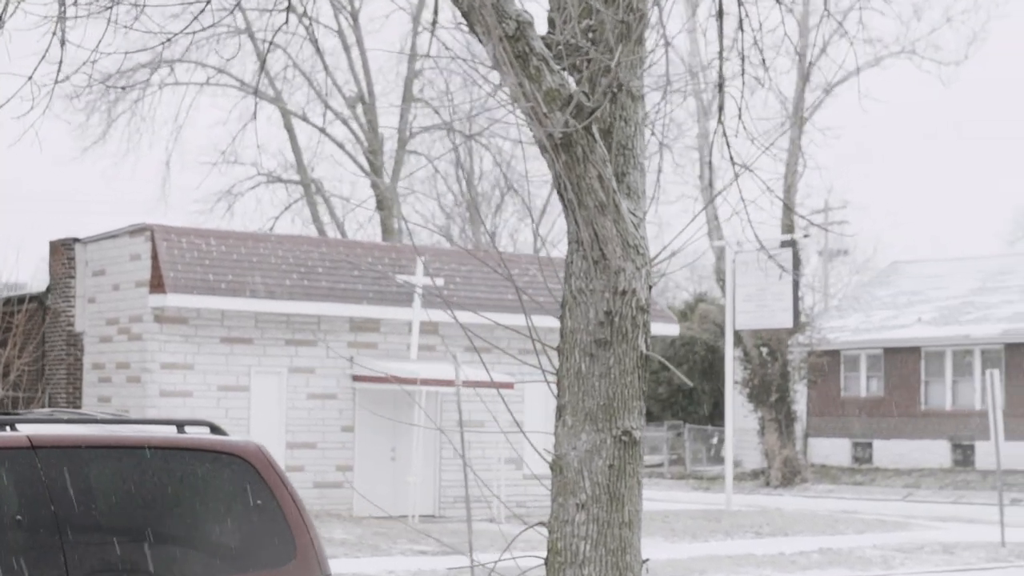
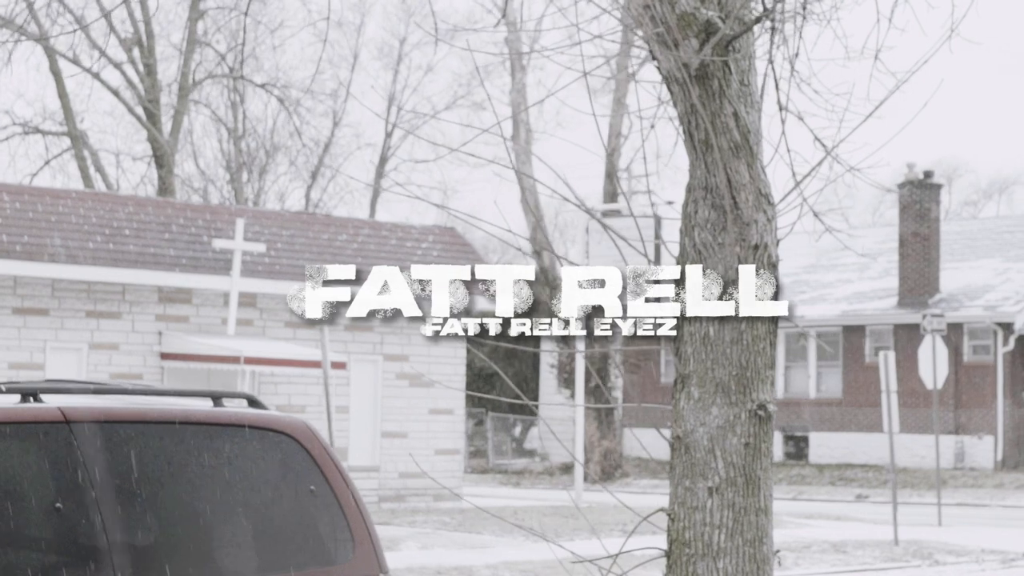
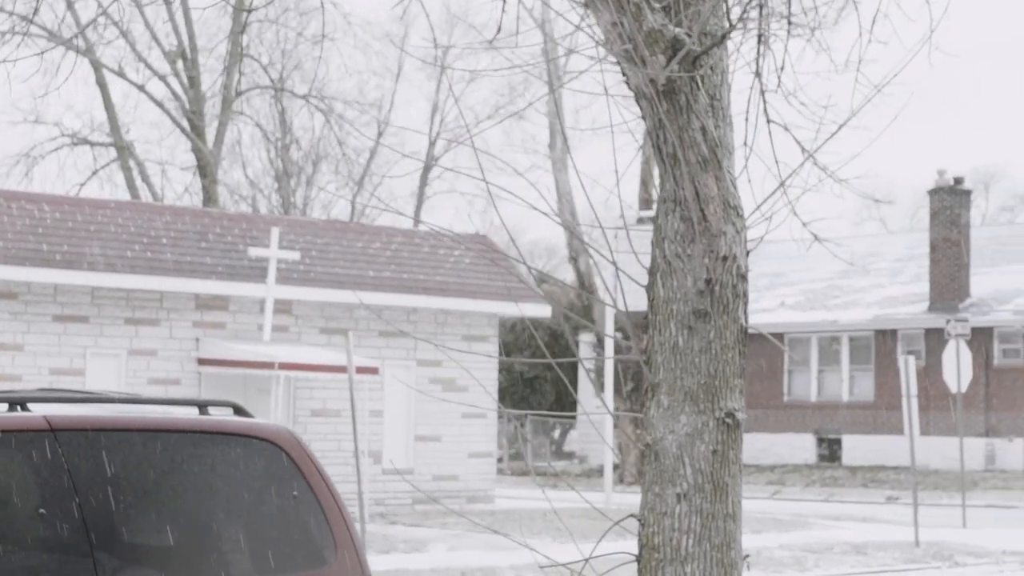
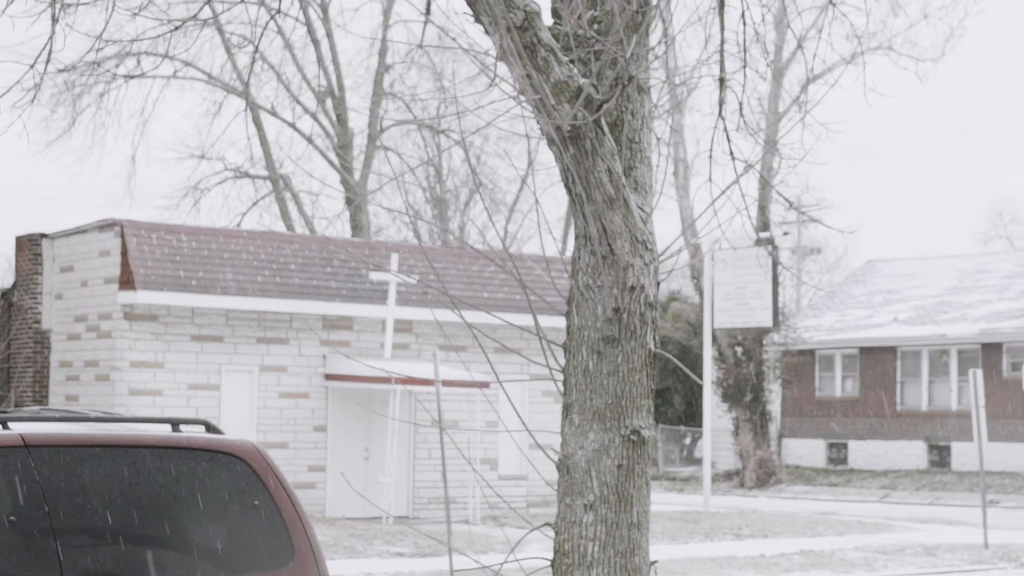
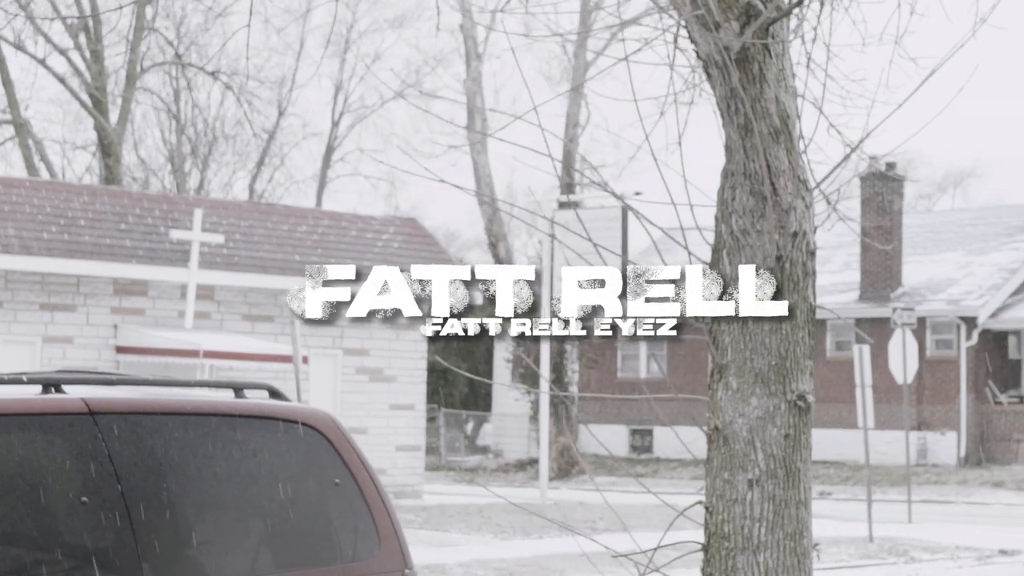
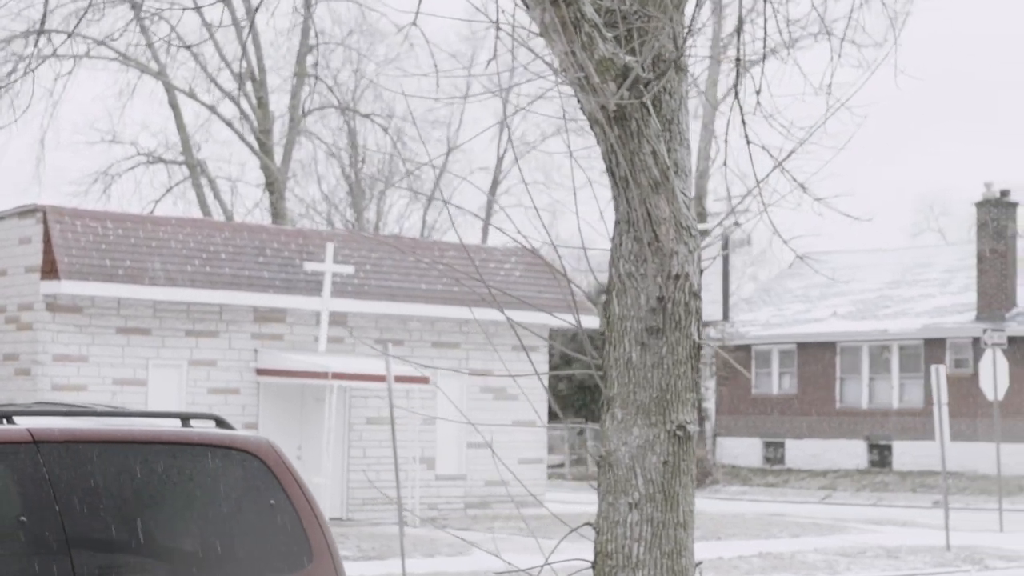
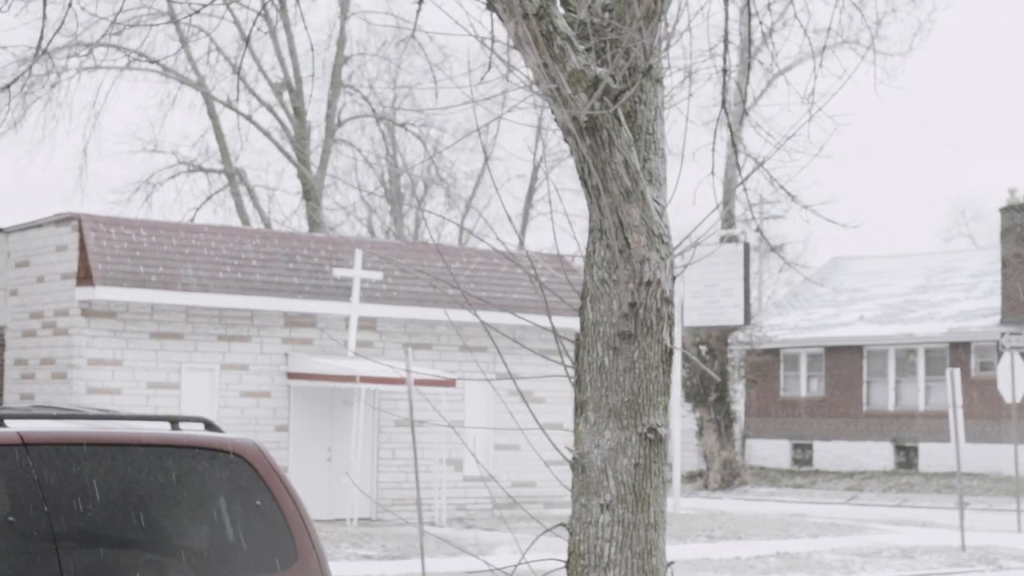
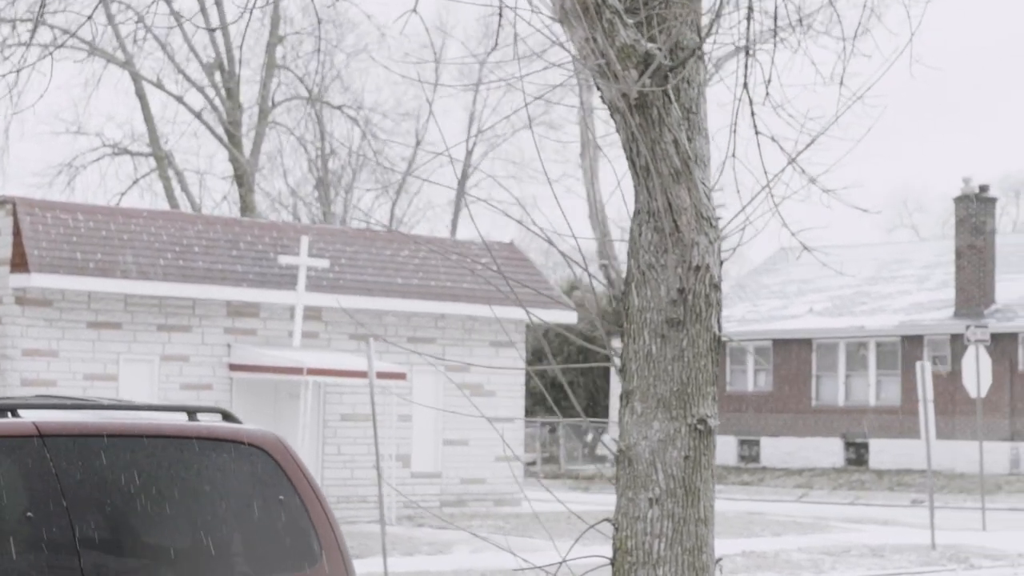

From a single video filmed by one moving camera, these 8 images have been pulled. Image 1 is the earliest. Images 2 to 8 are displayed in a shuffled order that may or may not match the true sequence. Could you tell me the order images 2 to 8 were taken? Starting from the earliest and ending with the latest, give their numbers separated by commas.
4, 7, 6, 8, 3, 2, 5
